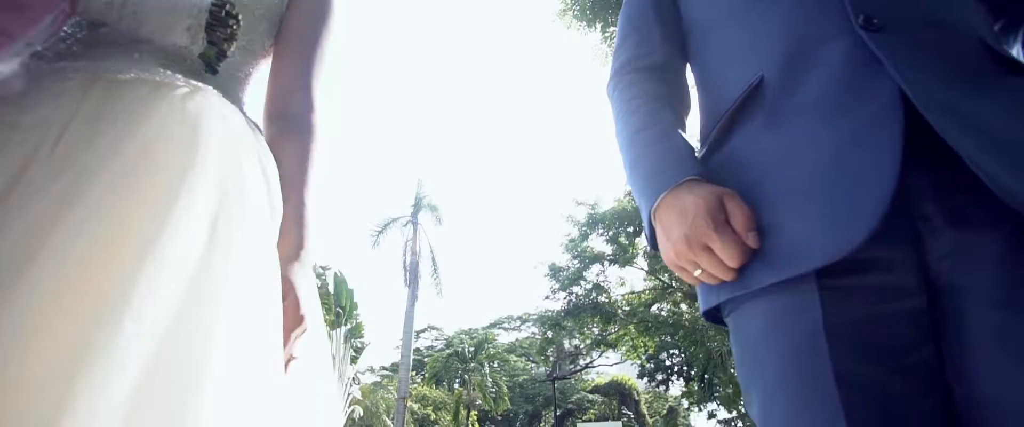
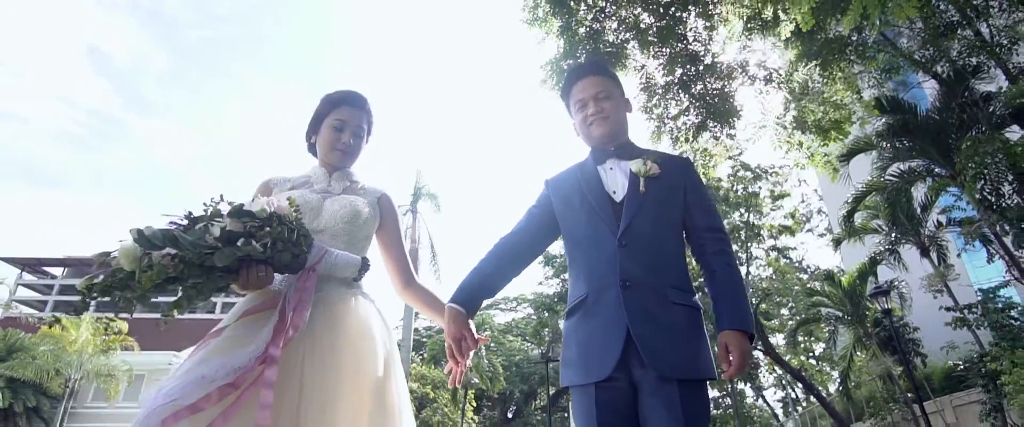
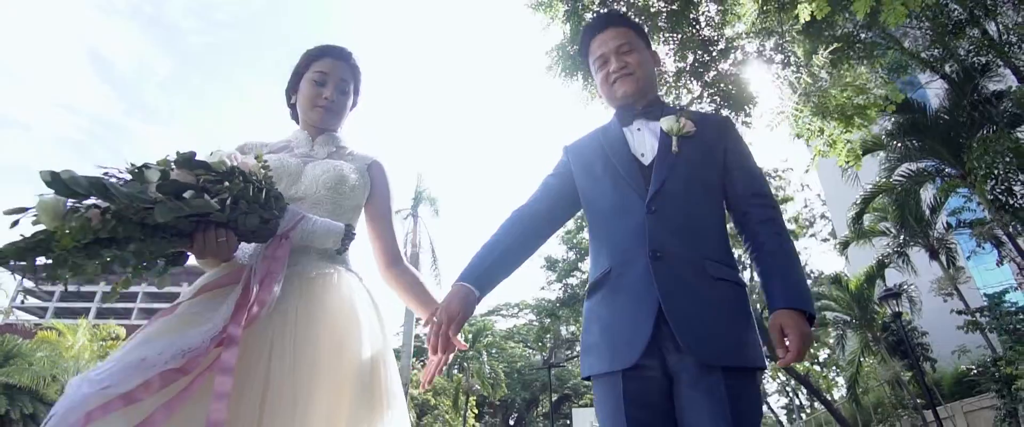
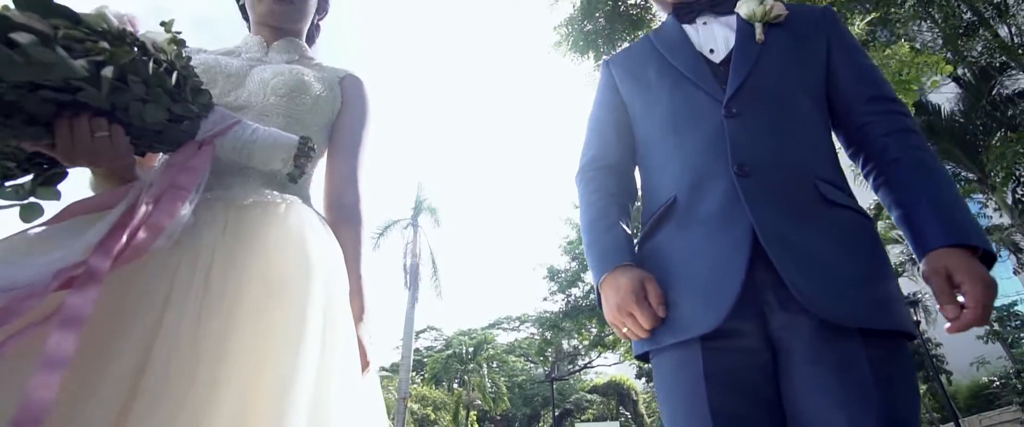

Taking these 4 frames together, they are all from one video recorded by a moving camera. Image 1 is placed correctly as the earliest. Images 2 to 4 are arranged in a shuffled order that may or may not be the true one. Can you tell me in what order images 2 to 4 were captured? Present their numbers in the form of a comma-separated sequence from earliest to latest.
4, 3, 2
